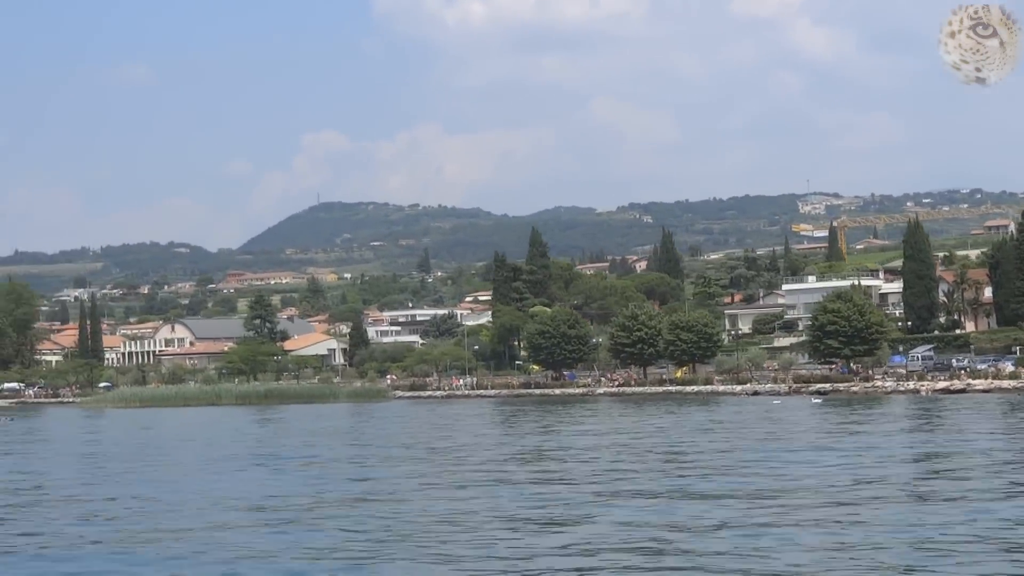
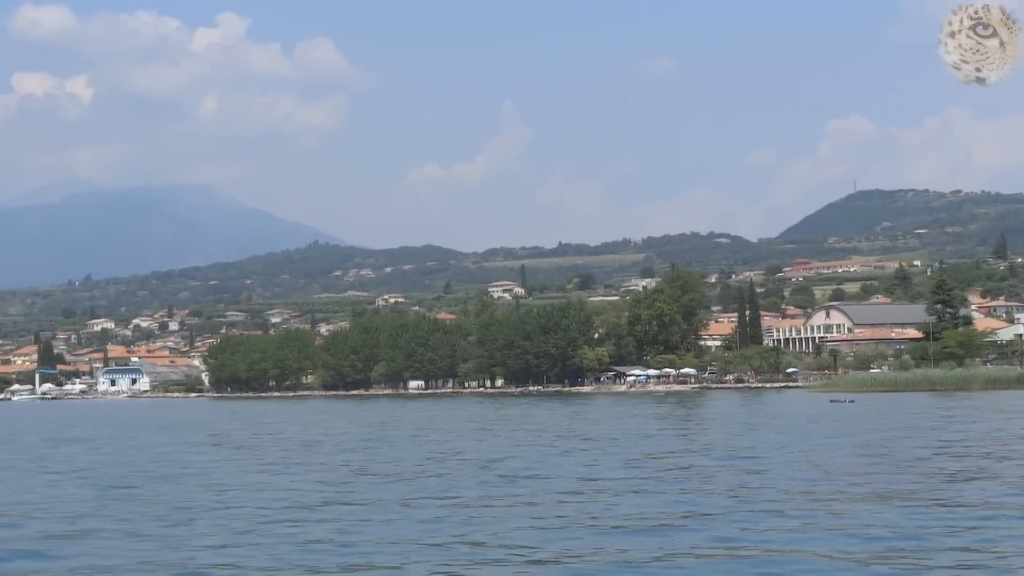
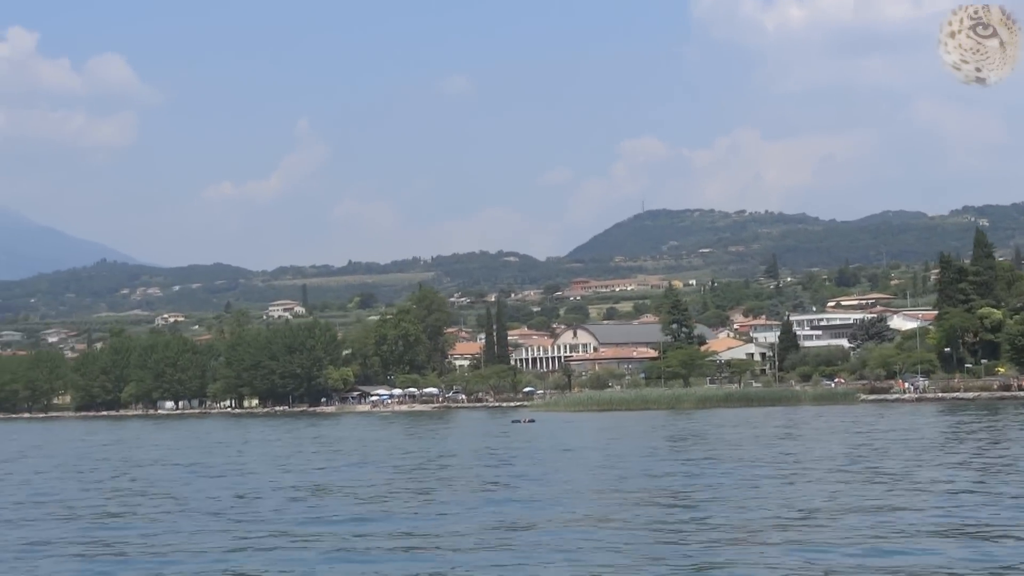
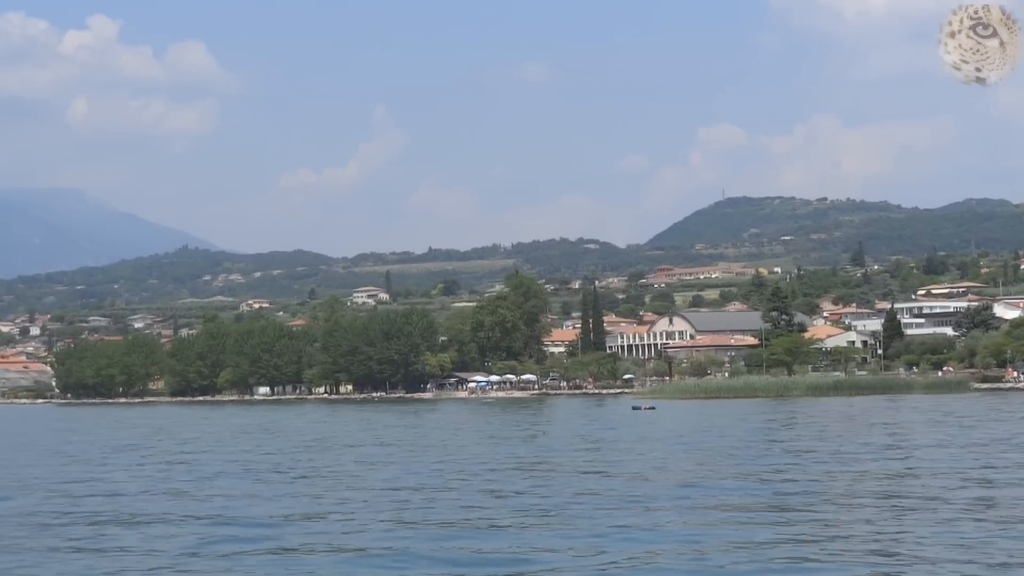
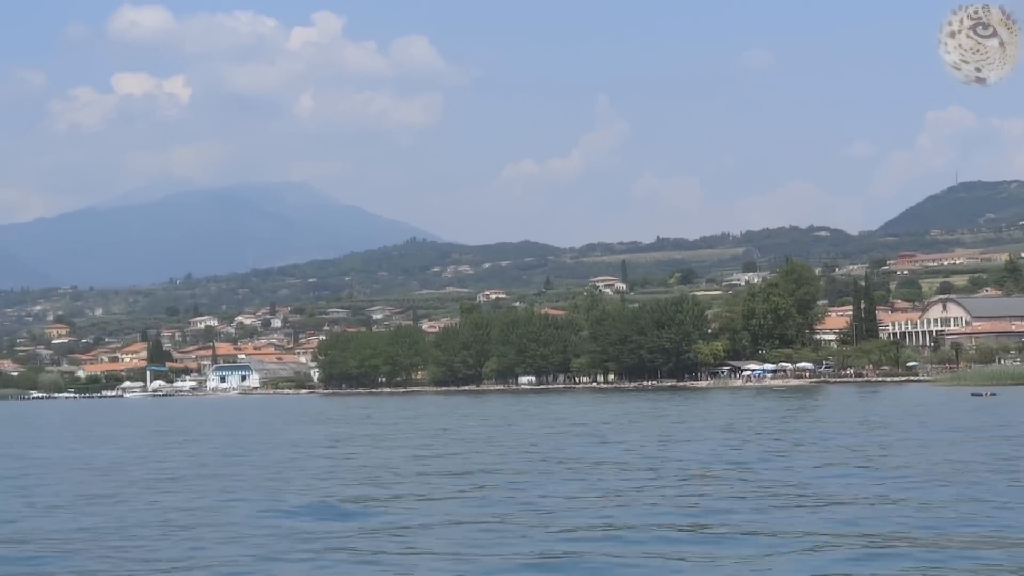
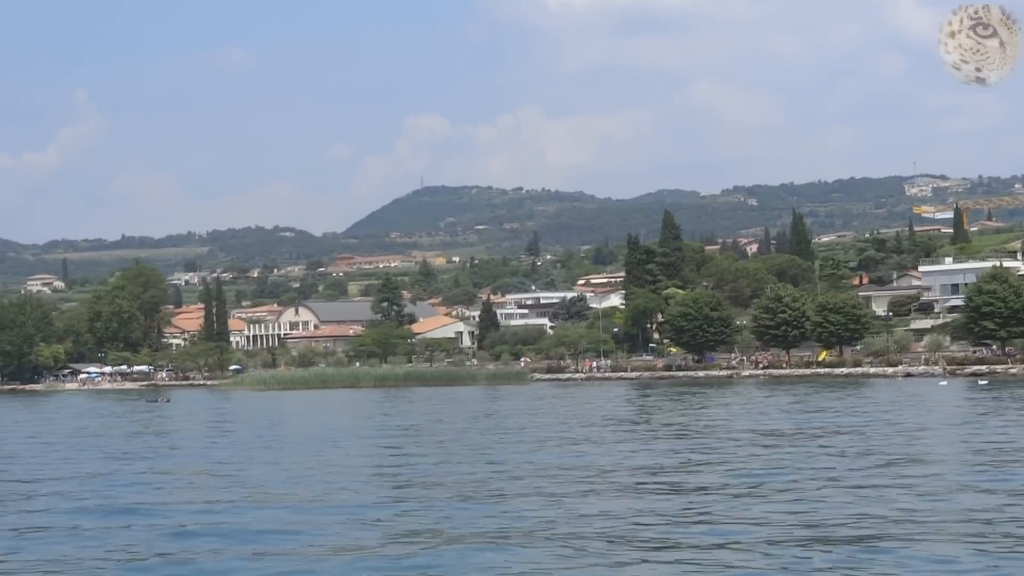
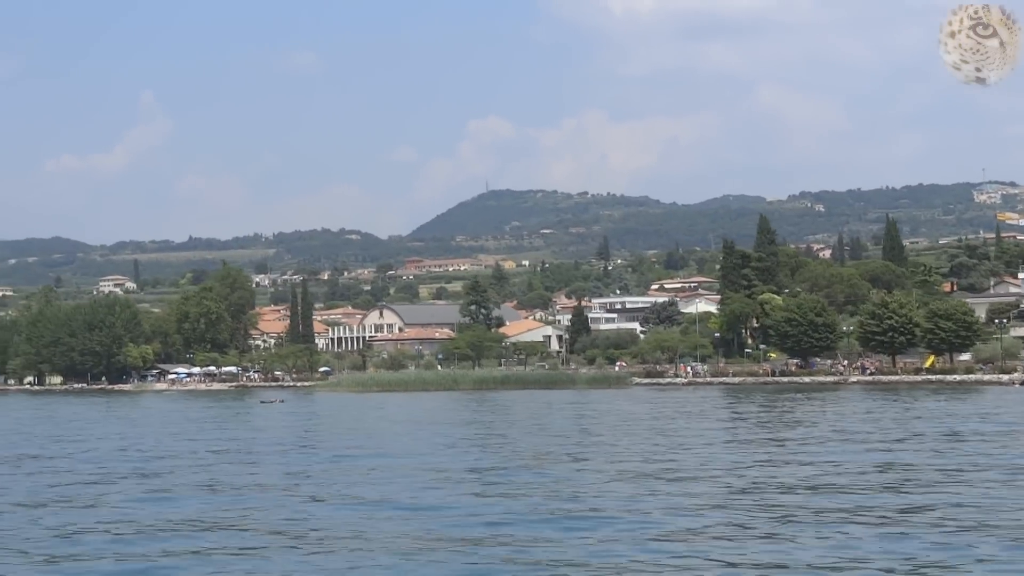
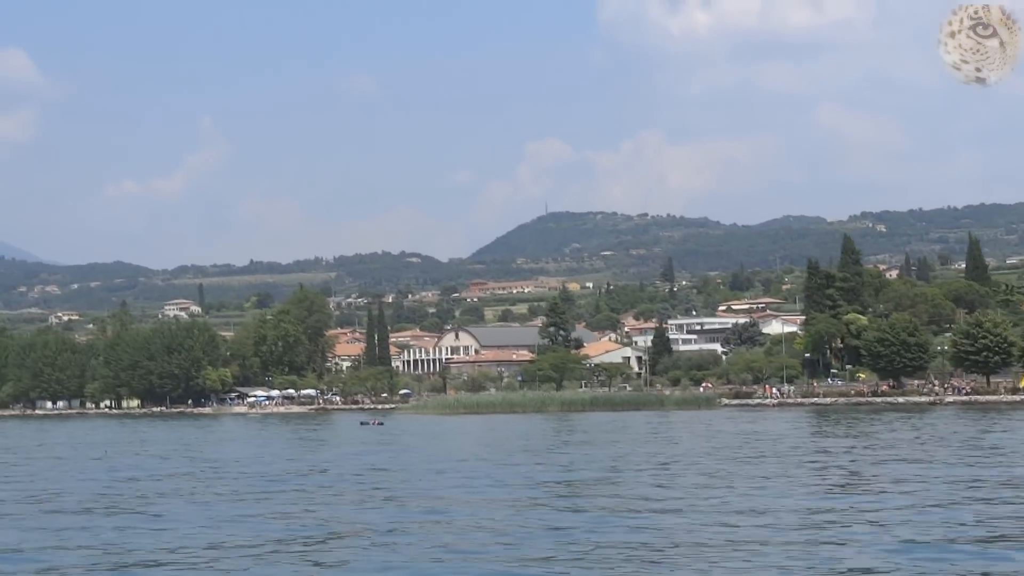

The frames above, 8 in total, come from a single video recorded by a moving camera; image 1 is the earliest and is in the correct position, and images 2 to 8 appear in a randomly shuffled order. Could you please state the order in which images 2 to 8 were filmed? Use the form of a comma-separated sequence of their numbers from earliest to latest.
6, 7, 8, 3, 4, 2, 5
